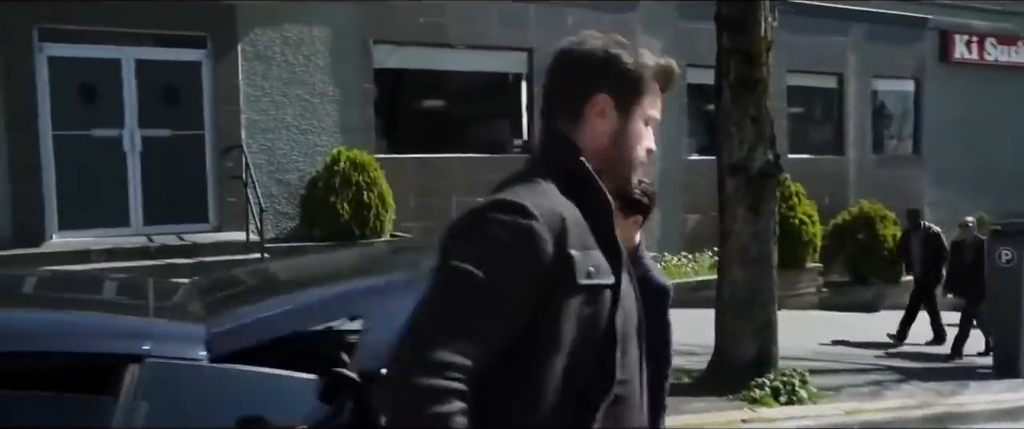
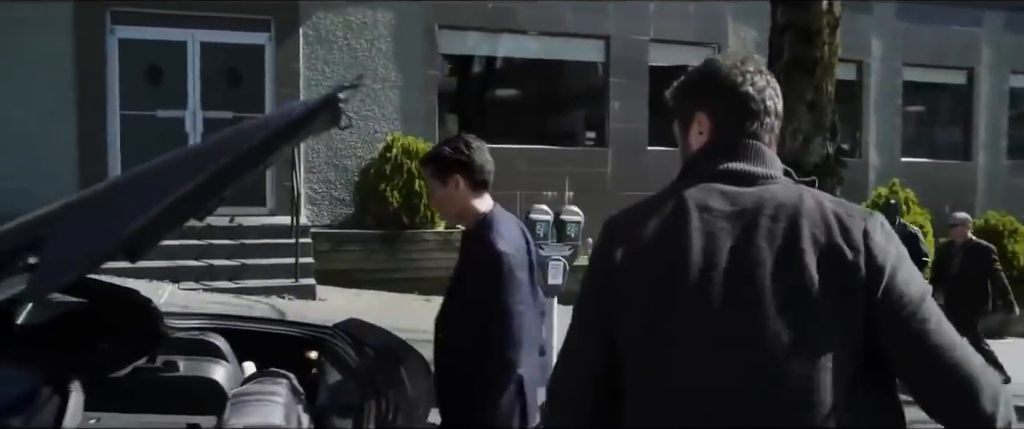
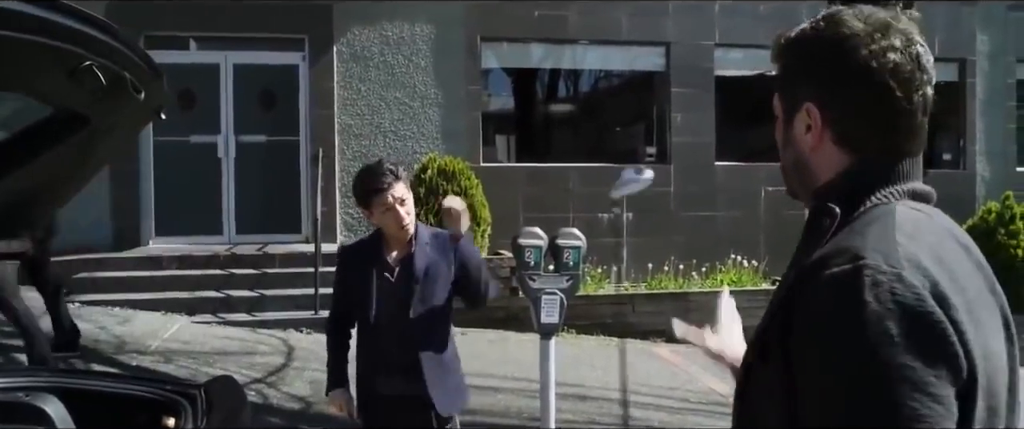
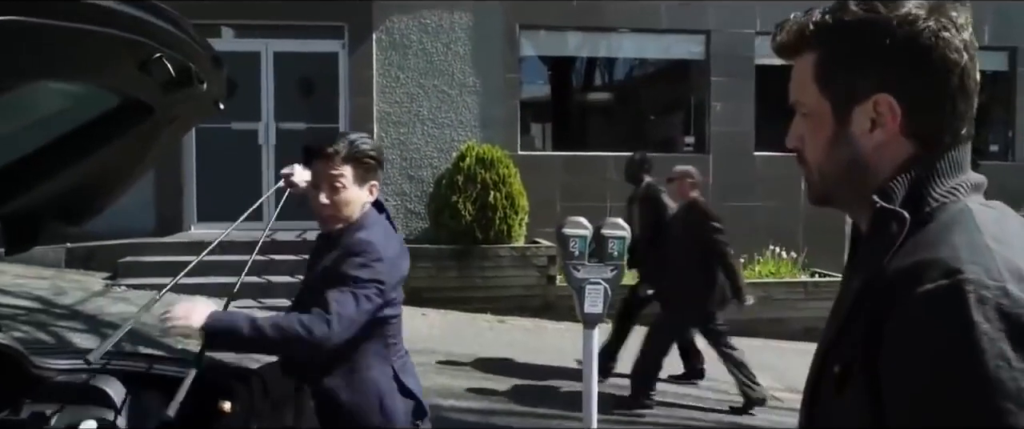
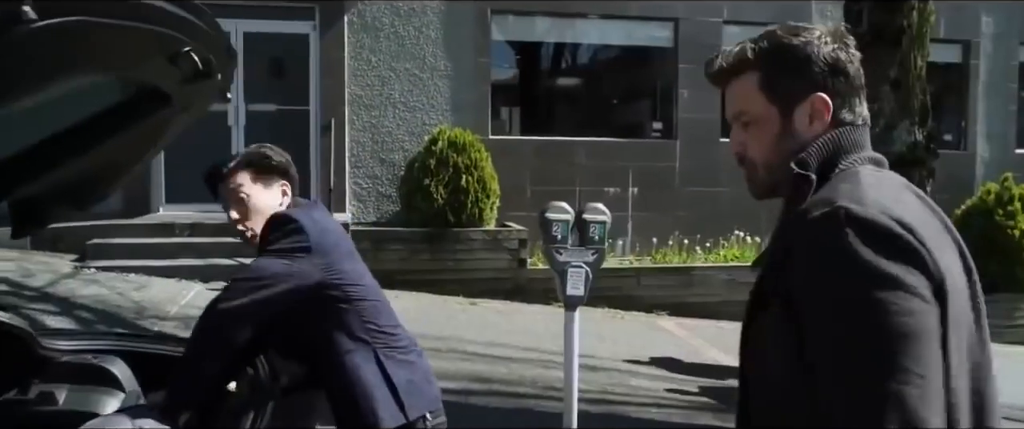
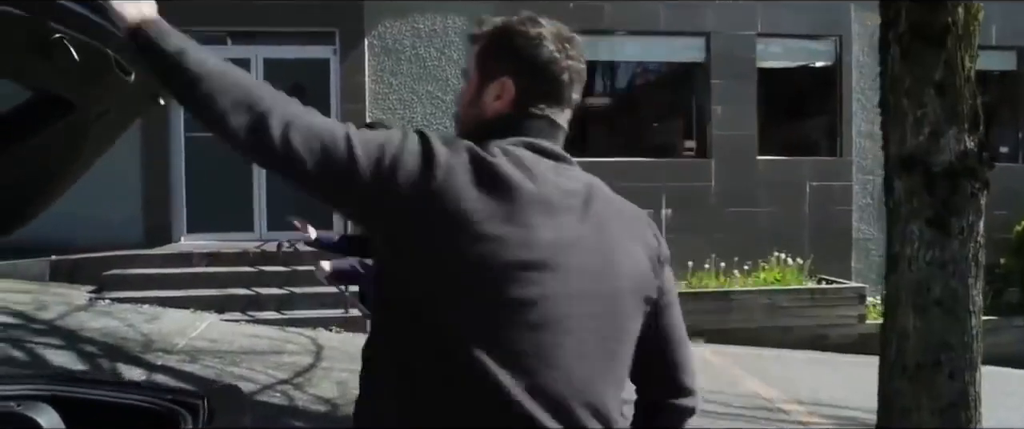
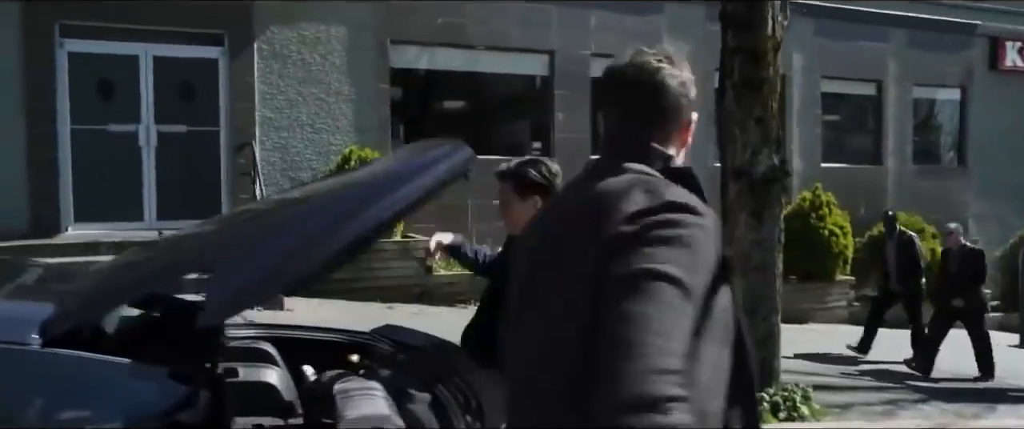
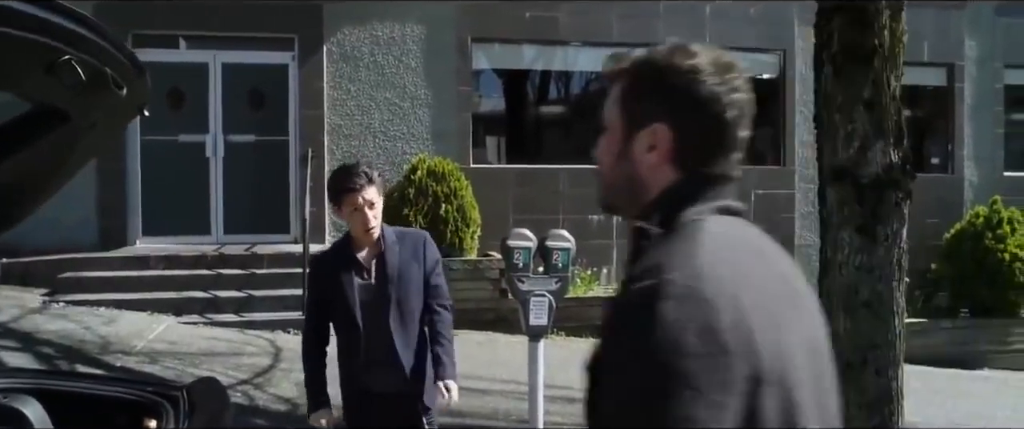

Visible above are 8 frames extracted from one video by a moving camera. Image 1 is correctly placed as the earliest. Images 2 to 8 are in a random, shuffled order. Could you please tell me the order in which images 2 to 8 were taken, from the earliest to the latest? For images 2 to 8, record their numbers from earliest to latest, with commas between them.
7, 2, 5, 4, 3, 8, 6
